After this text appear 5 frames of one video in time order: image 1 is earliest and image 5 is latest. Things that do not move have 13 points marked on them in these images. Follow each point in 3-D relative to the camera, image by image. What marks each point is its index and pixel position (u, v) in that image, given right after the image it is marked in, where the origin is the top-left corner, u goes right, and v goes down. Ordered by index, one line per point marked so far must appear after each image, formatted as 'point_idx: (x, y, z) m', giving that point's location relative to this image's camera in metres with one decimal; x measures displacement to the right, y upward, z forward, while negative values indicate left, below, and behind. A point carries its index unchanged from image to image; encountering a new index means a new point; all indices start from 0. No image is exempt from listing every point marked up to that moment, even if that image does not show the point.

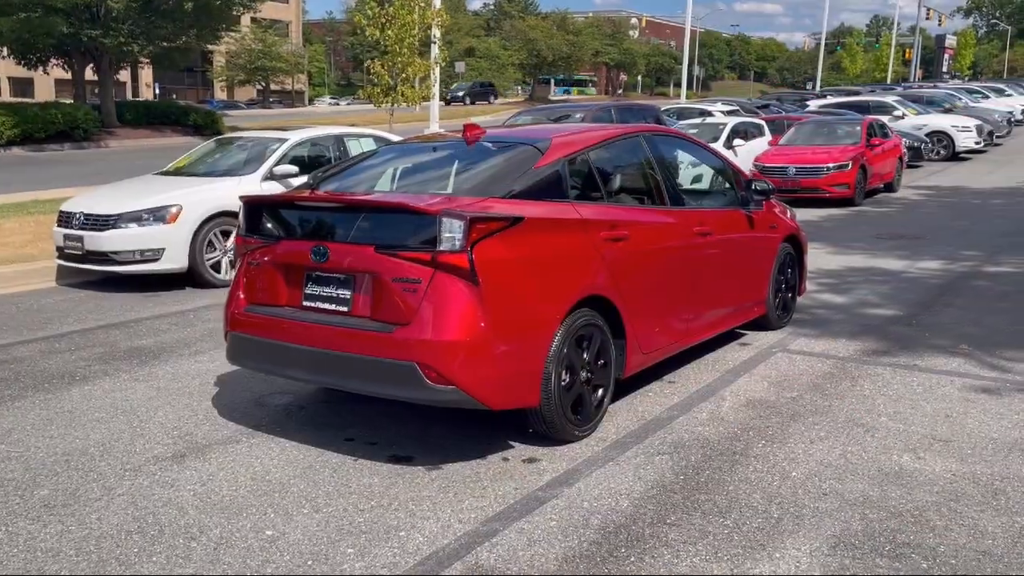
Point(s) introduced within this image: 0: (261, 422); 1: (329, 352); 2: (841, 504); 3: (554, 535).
0: (-1.6, -0.9, +5.6) m
1: (-1.0, -0.4, +4.8) m
2: (+1.6, -1.1, +4.3) m
3: (+0.2, -1.1, +4.0) m
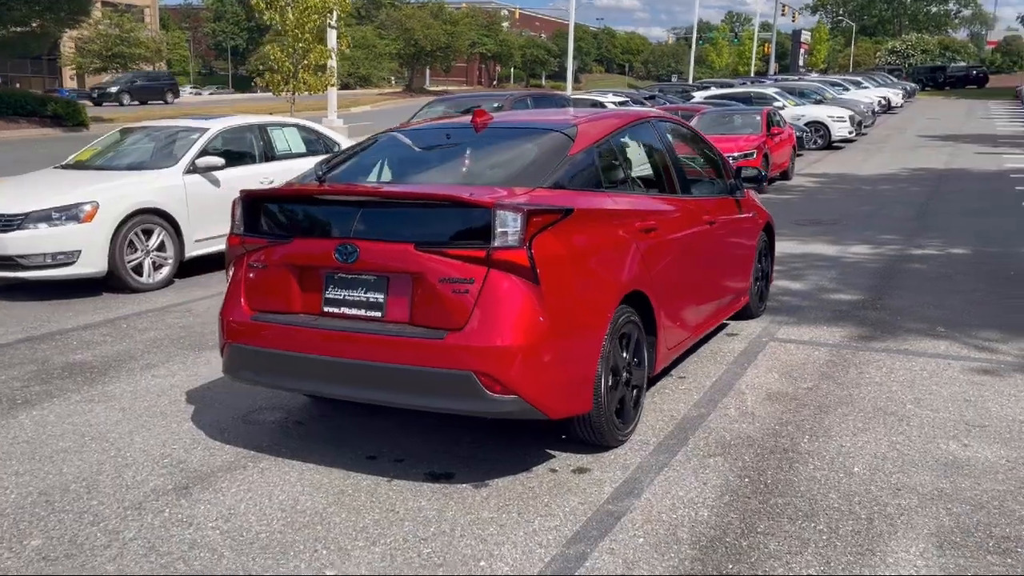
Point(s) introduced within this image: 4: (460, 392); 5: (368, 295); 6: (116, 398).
0: (-1.4, -0.9, +5.1) m
1: (-0.7, -0.4, +4.3) m
2: (+2.0, -1.0, +4.1) m
3: (+0.6, -1.1, +3.7) m
4: (-0.2, -0.5, +4.1) m
5: (-0.7, 0.0, +4.3) m
6: (-2.6, -0.7, +5.8) m
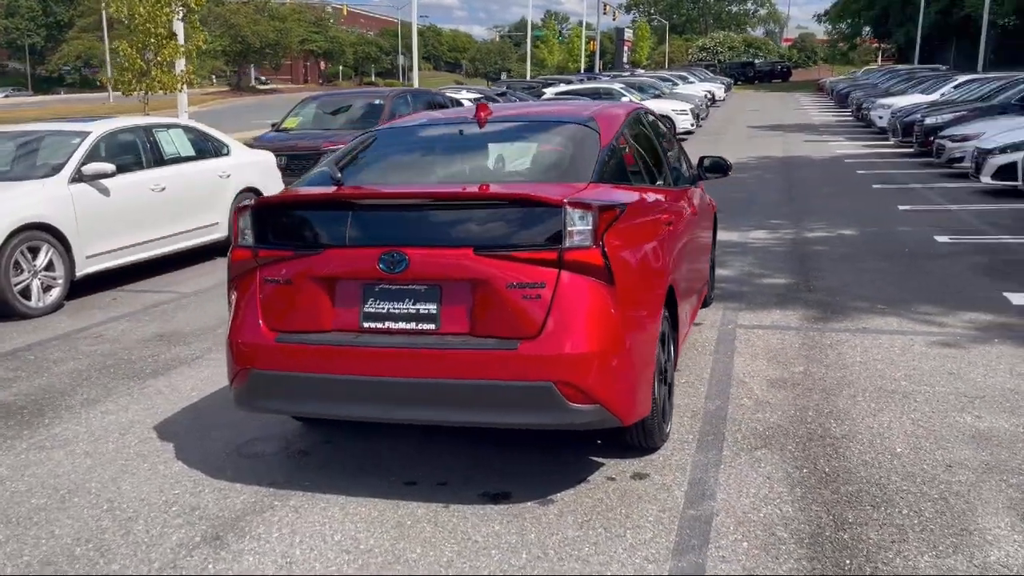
0: (-1.2, -1.0, +4.5) m
1: (-0.4, -0.4, +3.9) m
2: (+2.3, -0.9, +4.3) m
3: (+1.0, -1.1, +3.5) m
4: (+0.1, -0.5, +3.8) m
5: (-0.4, -0.1, +4.0) m
6: (-2.6, -0.9, +5.1) m
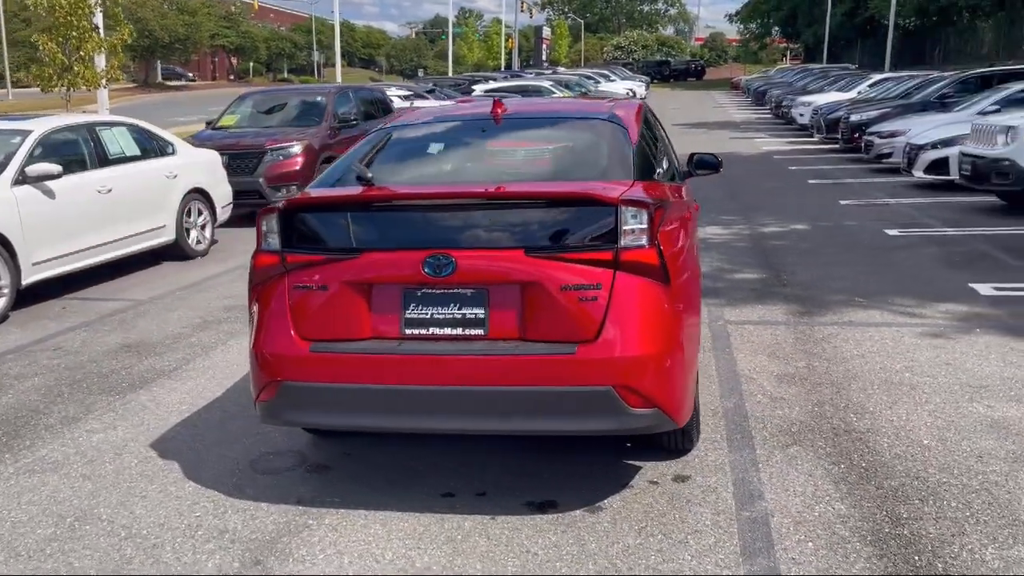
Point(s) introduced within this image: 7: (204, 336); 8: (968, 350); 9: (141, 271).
0: (-1.0, -1.0, +4.3) m
1: (-0.2, -0.4, +3.8) m
2: (+2.5, -0.9, +4.4) m
3: (+1.3, -1.1, +3.5) m
4: (+0.4, -0.5, +3.7) m
5: (-0.2, -0.1, +3.8) m
6: (-2.4, -1.0, +4.7) m
7: (-2.6, -0.4, +7.5) m
8: (+3.3, -0.4, +6.3) m
9: (-4.3, +0.2, +10.2) m
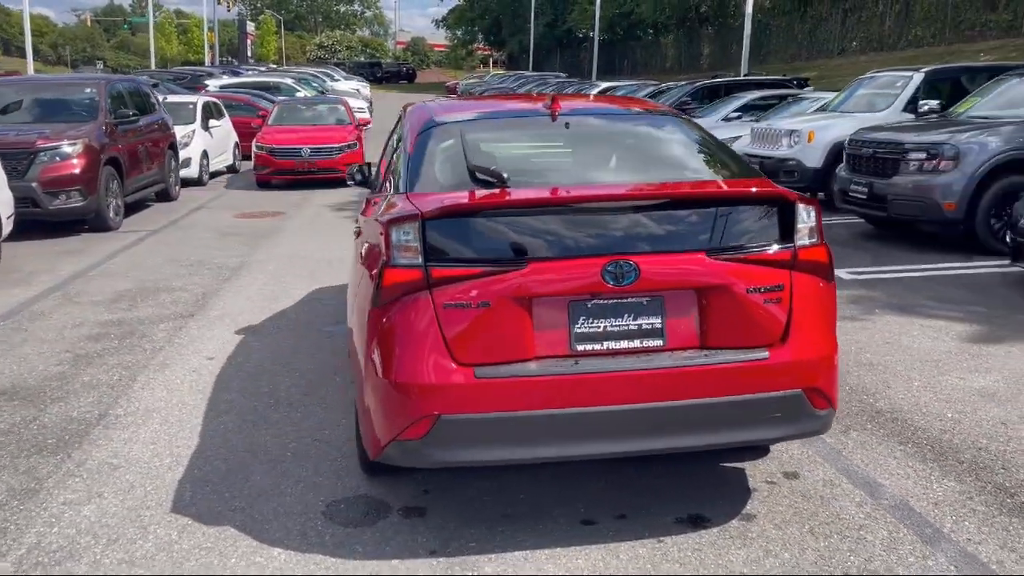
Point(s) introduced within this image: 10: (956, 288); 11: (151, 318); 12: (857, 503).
0: (-0.4, -1.1, +3.7) m
1: (+0.6, -0.5, +3.5) m
2: (+2.9, -0.8, +4.9) m
3: (+2.1, -1.0, +3.7) m
4: (+1.1, -0.5, +3.6) m
5: (+0.5, -0.1, +3.5) m
6: (-1.8, -1.1, +3.7) m
7: (-3.0, -0.6, +6.2) m
8: (+3.0, -0.3, +7.0) m
9: (-5.5, -0.1, +8.2) m
10: (+4.3, 0.0, +8.4) m
11: (-3.2, -0.3, +7.8) m
12: (+1.6, -1.0, +4.0) m
